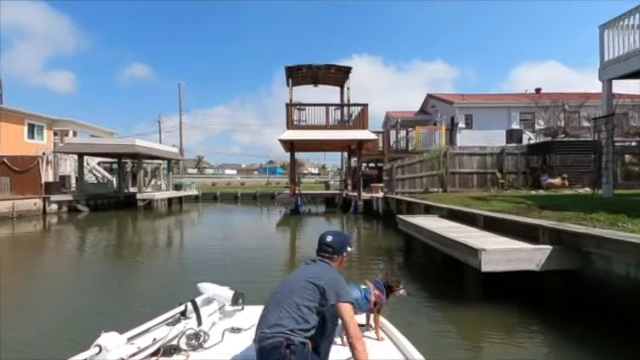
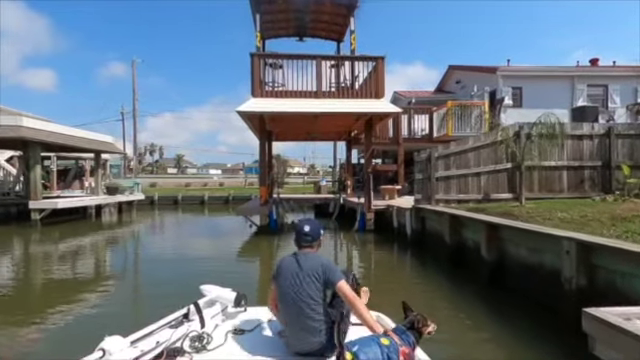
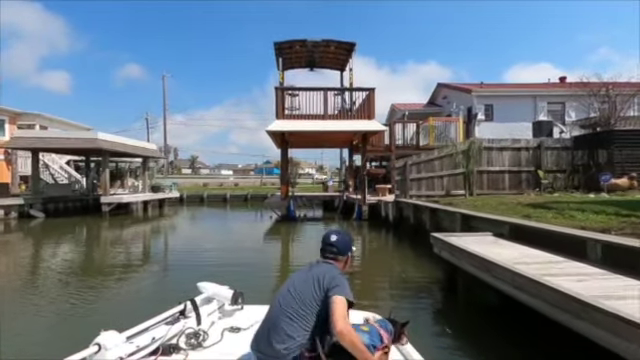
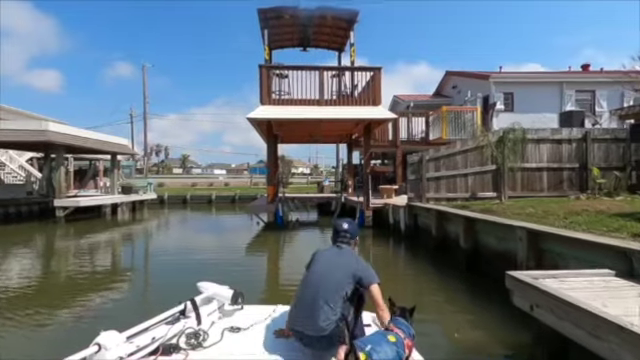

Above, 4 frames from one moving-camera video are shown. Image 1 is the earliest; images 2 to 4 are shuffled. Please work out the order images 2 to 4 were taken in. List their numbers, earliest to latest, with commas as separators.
3, 4, 2
